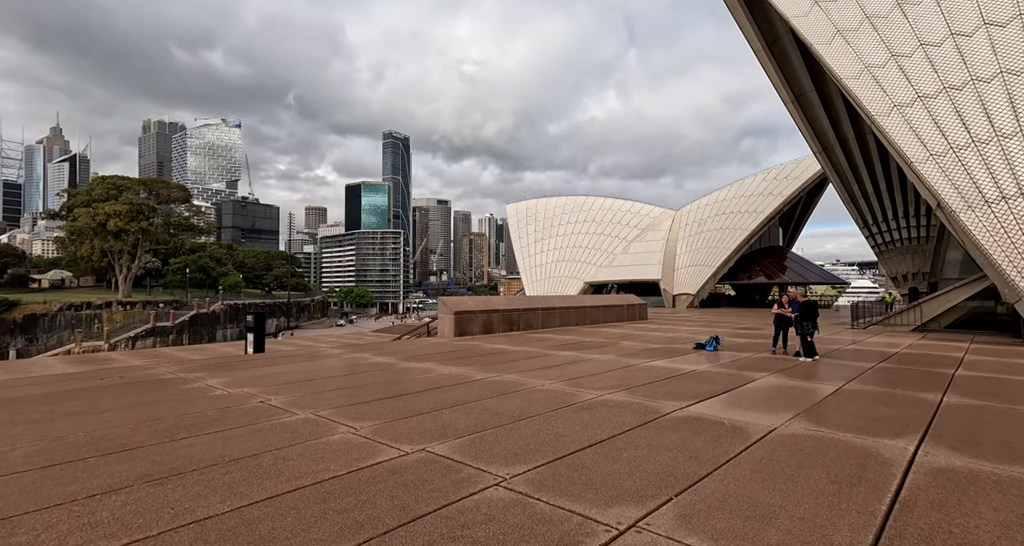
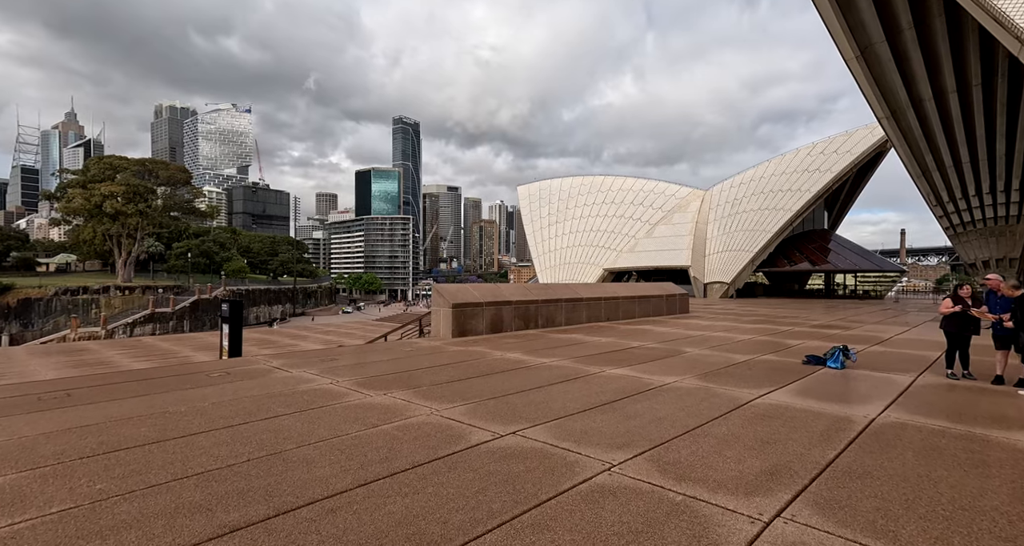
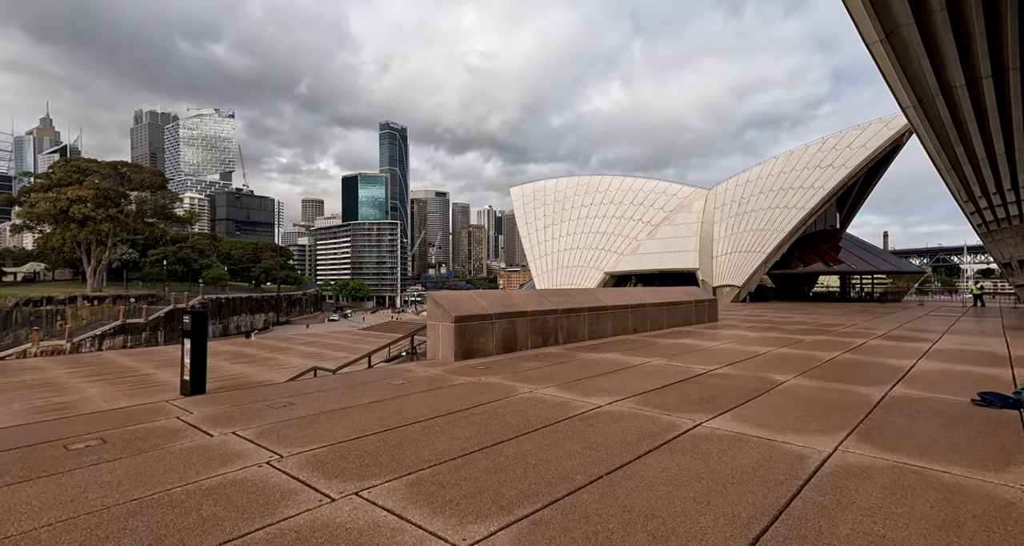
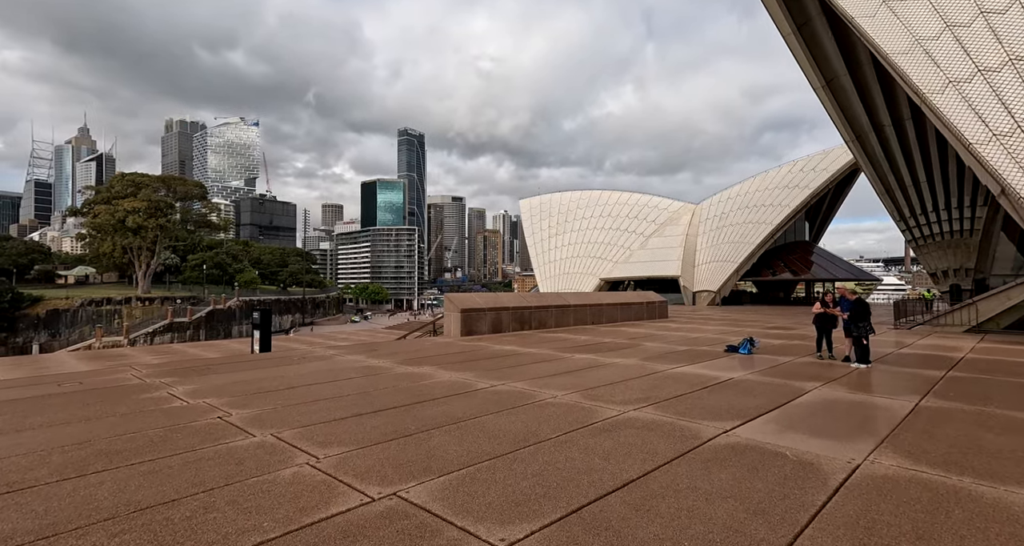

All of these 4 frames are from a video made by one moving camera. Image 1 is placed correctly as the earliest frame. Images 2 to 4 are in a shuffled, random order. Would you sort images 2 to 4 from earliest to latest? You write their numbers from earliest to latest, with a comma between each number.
4, 2, 3
